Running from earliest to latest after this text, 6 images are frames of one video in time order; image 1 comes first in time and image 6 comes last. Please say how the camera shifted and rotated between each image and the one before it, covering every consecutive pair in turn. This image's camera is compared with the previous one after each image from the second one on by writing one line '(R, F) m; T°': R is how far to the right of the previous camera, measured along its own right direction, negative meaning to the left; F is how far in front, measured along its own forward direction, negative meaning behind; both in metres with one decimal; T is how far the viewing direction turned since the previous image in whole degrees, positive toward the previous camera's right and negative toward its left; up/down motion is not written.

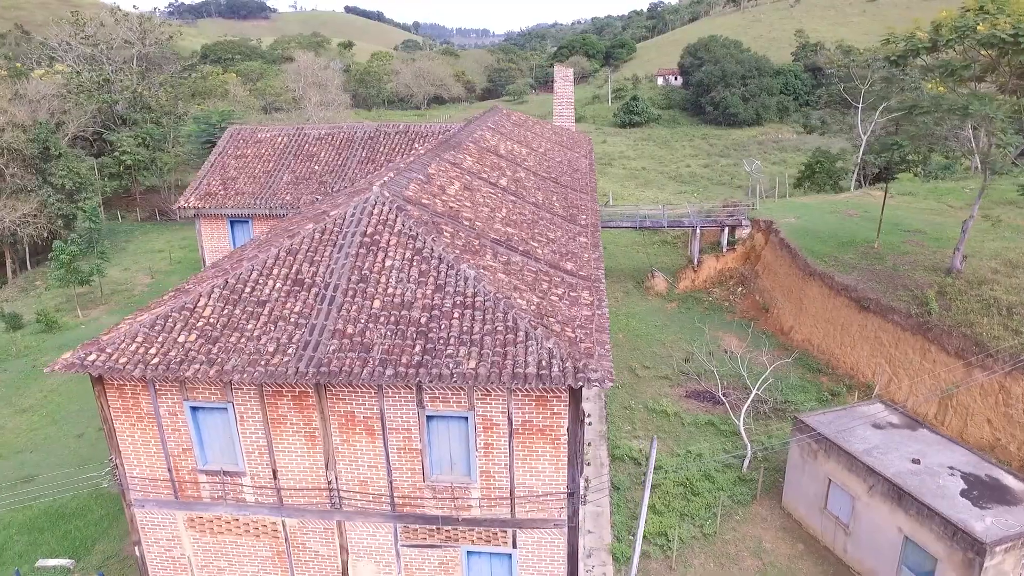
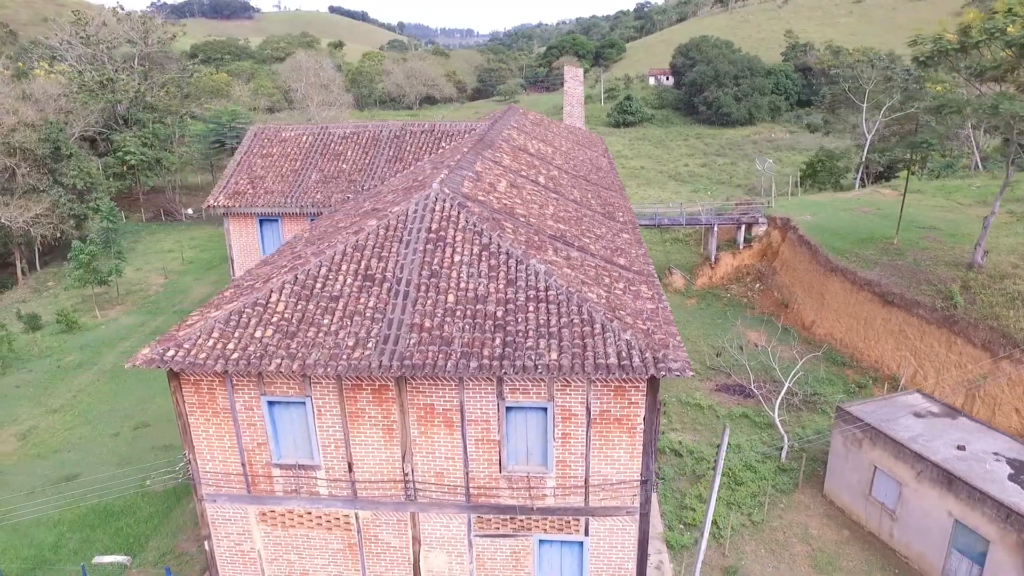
(-1.3, -0.2) m; +1°
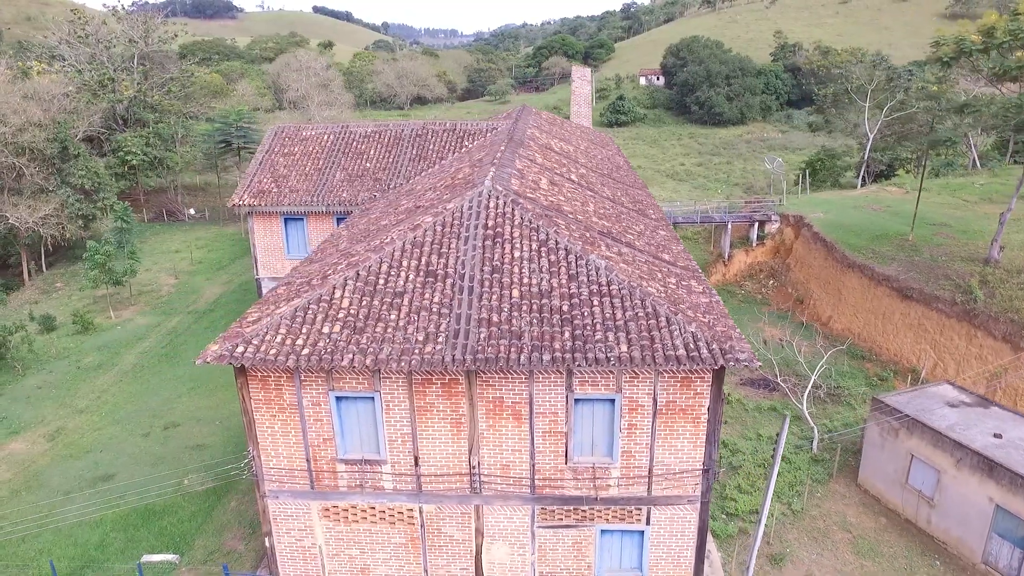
(-1.2, -0.2) m; +1°
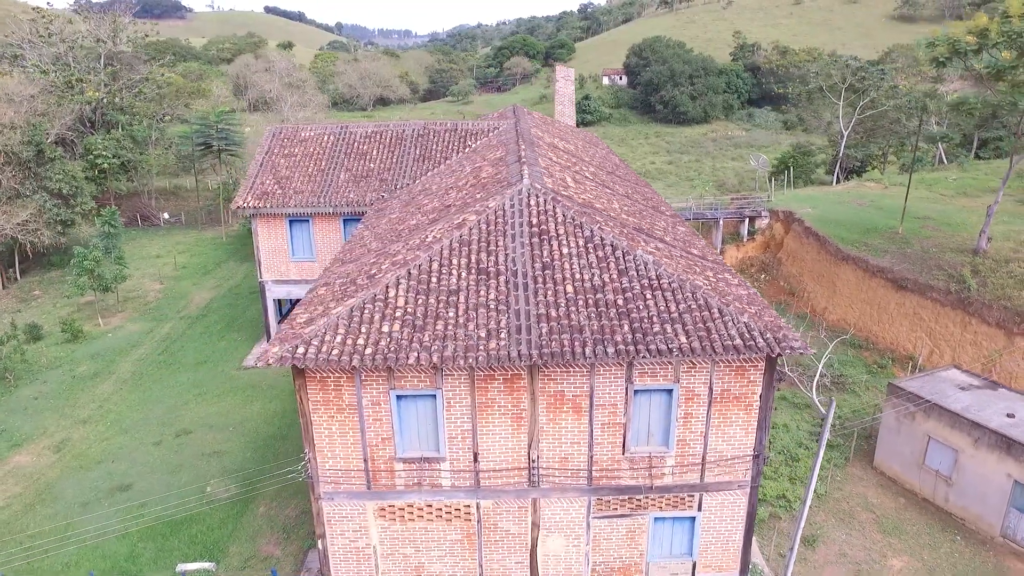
(-1.5, -0.1) m; +4°
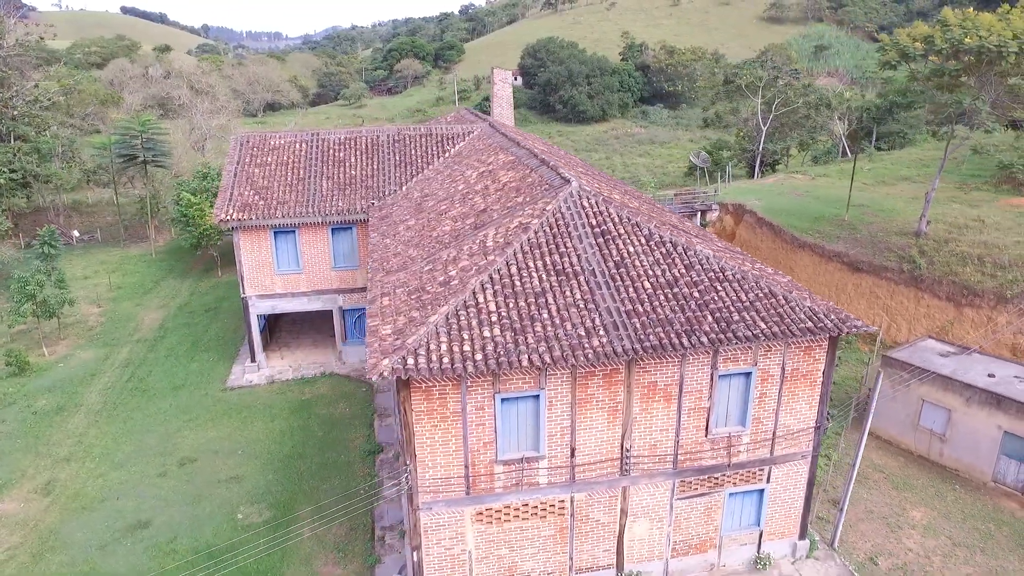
(-3.2, -0.1) m; +9°
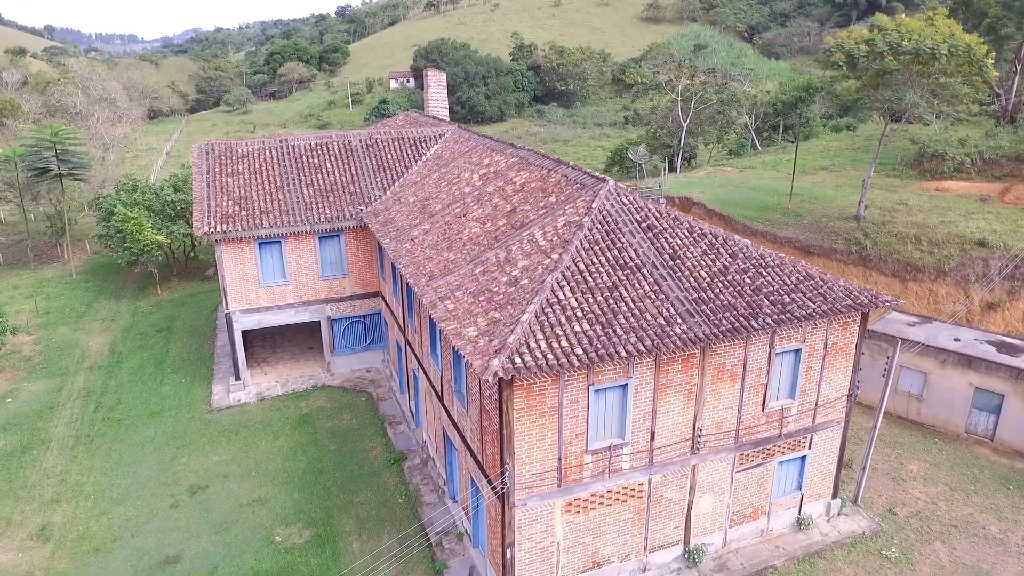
(-3.1, 0.0) m; +10°
